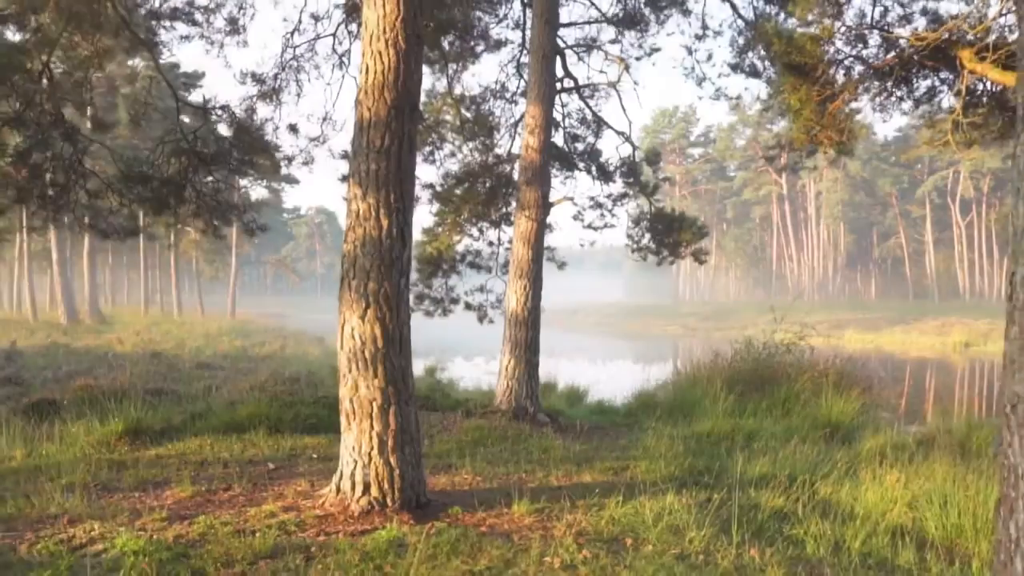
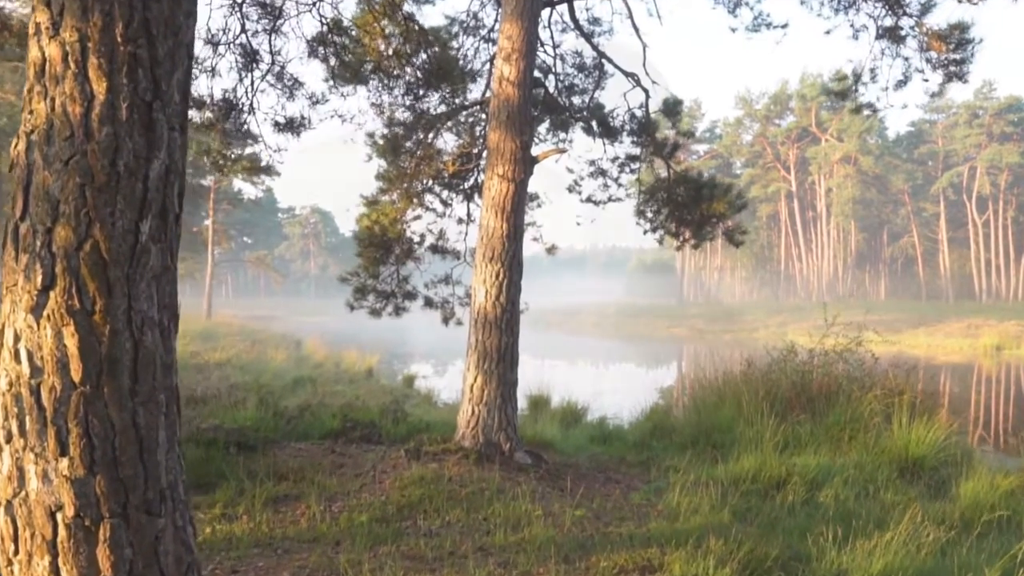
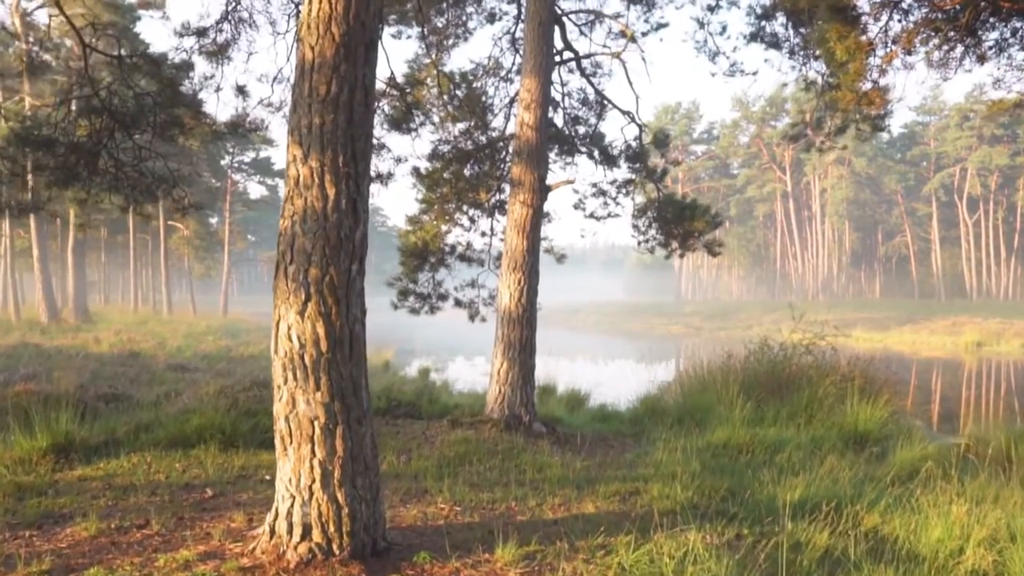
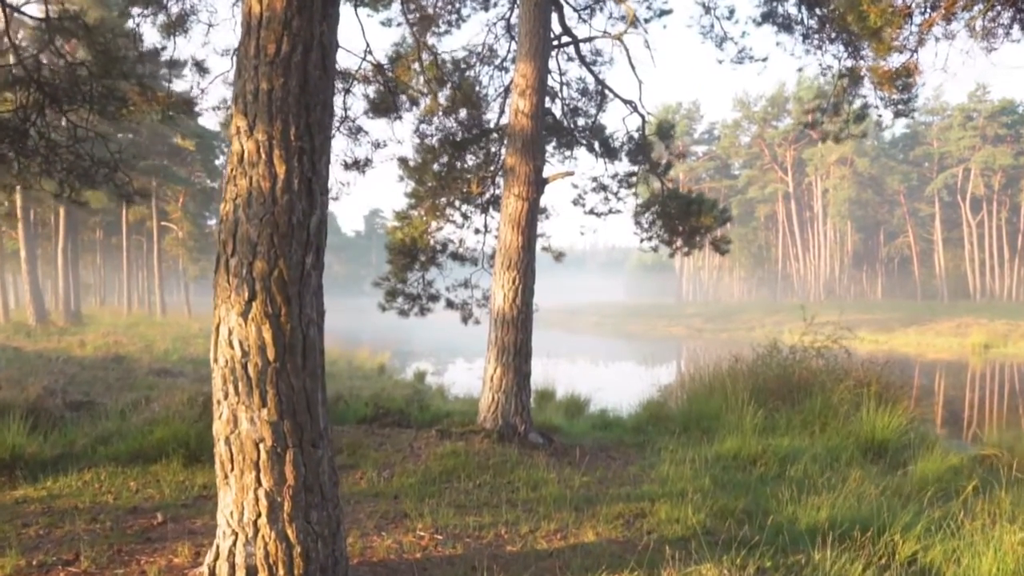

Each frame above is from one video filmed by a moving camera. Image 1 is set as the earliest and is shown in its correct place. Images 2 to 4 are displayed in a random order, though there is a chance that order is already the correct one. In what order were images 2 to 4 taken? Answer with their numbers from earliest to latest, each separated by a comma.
3, 4, 2
